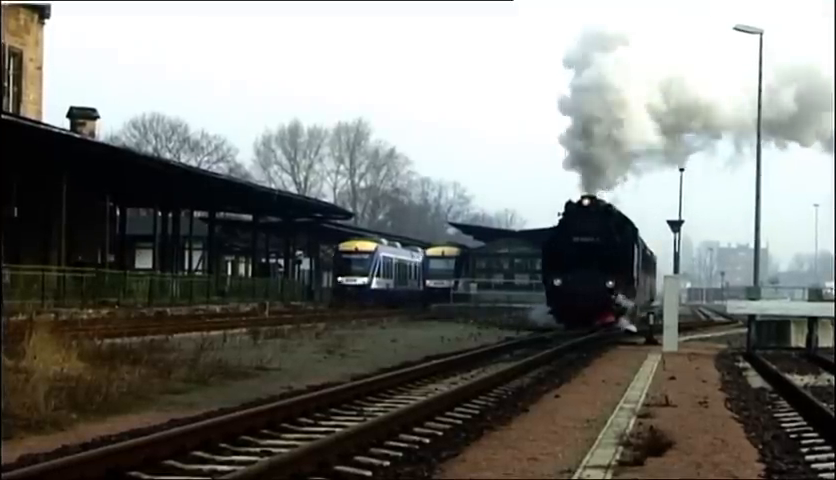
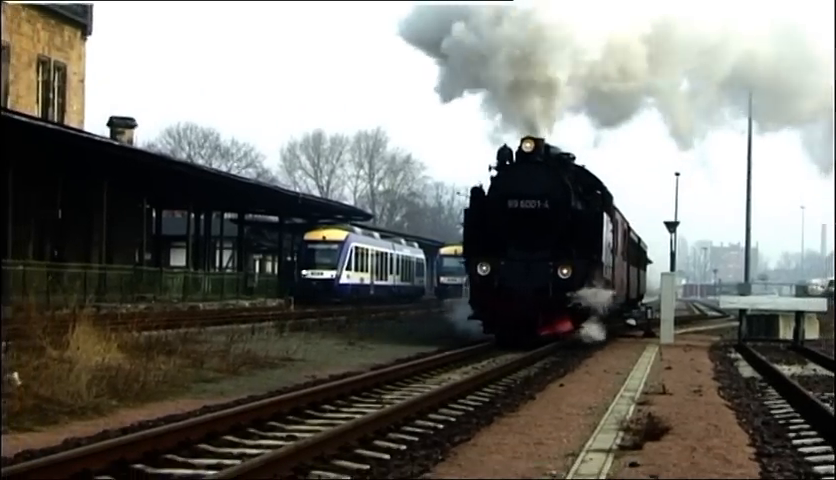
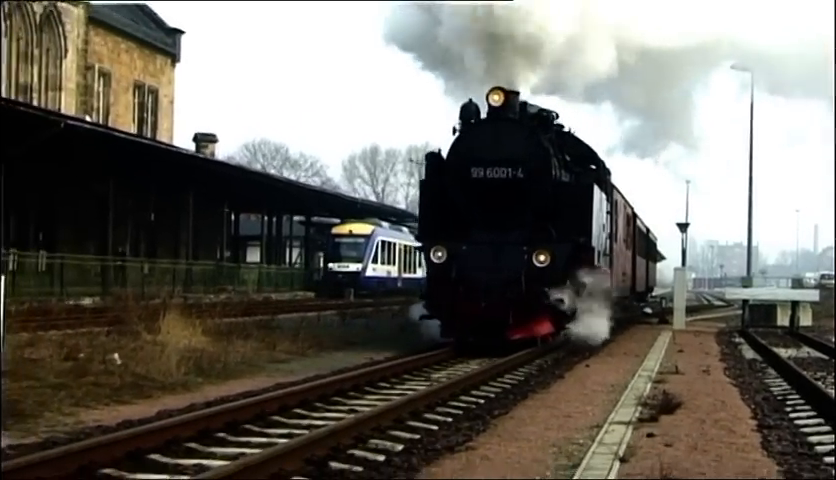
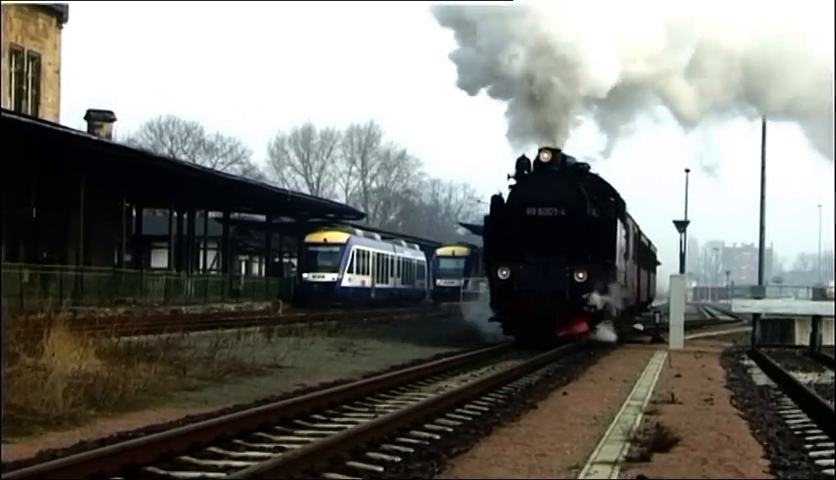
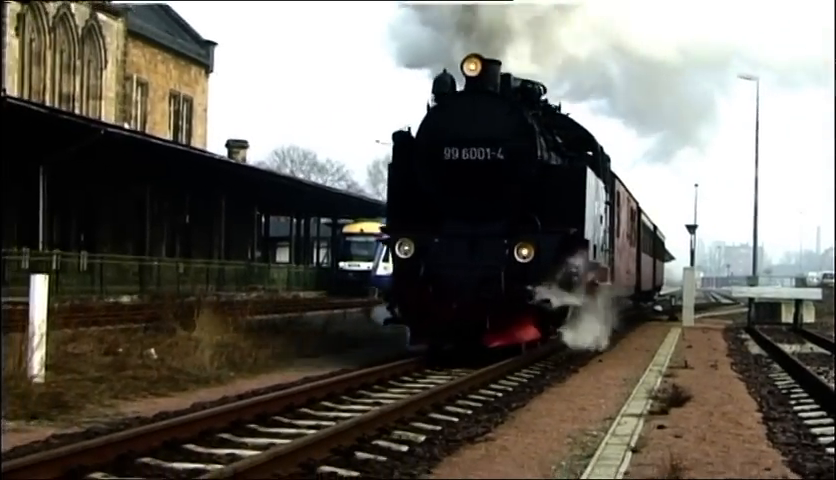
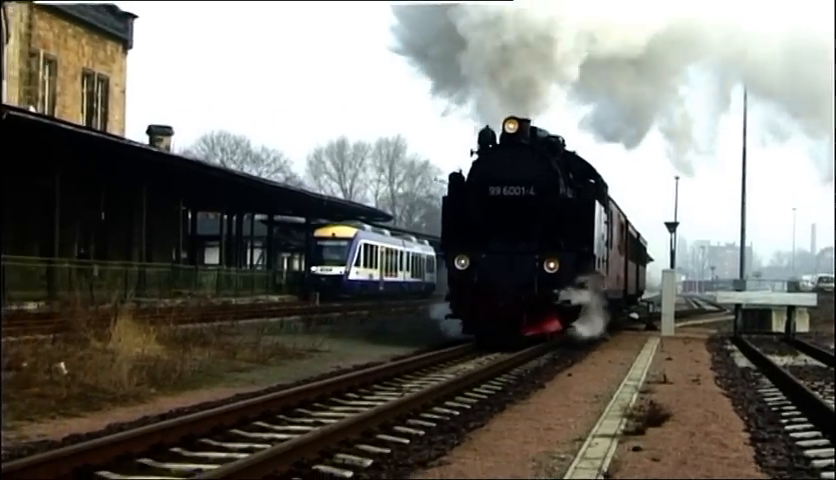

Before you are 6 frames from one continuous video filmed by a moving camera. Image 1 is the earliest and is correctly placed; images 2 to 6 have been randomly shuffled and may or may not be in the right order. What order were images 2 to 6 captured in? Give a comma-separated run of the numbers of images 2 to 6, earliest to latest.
4, 2, 6, 3, 5
